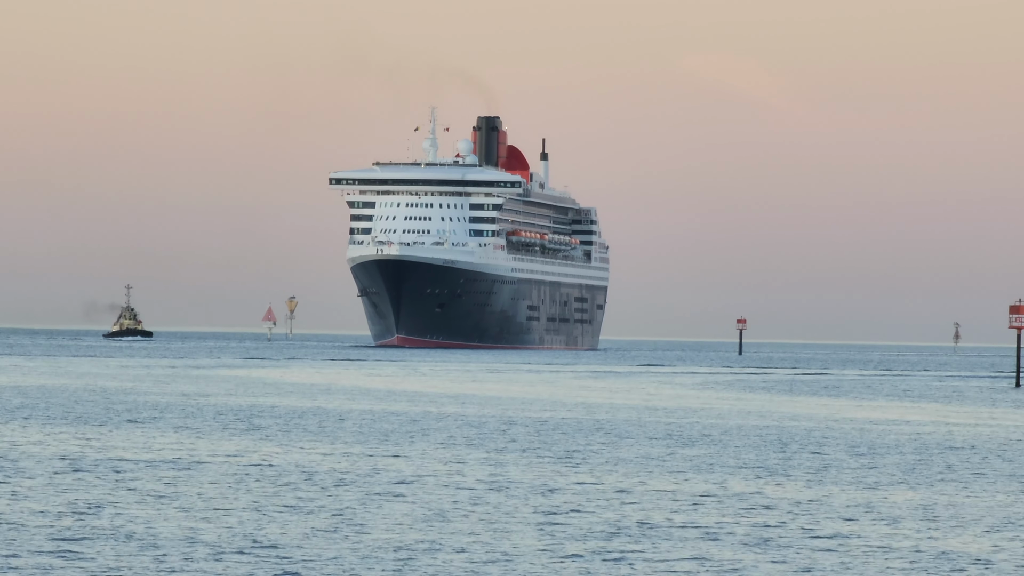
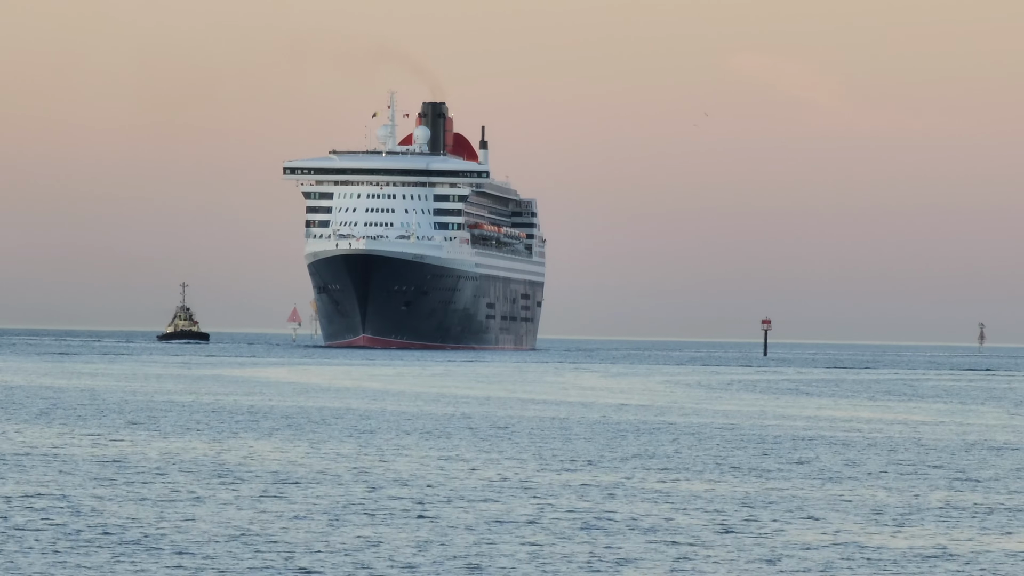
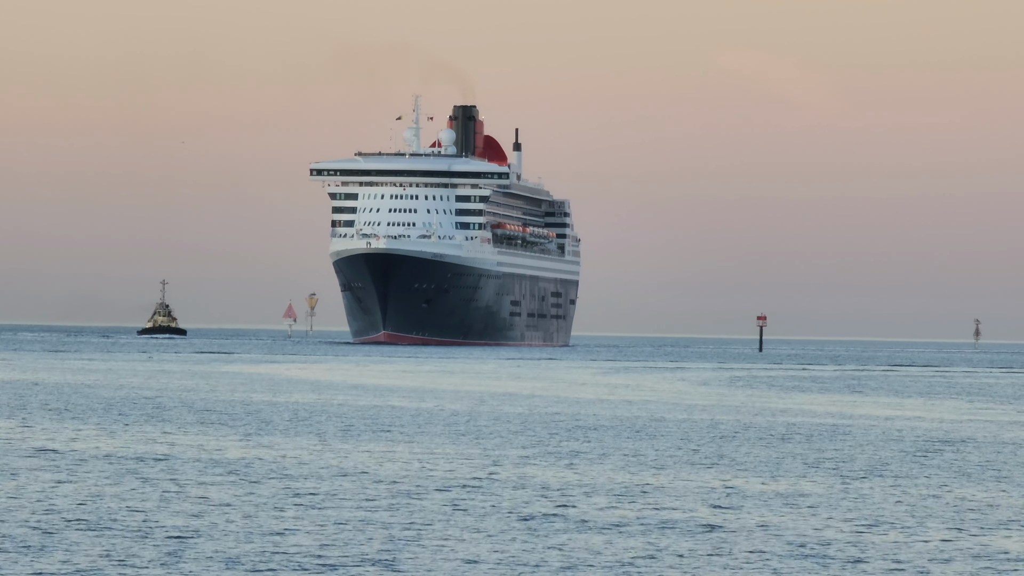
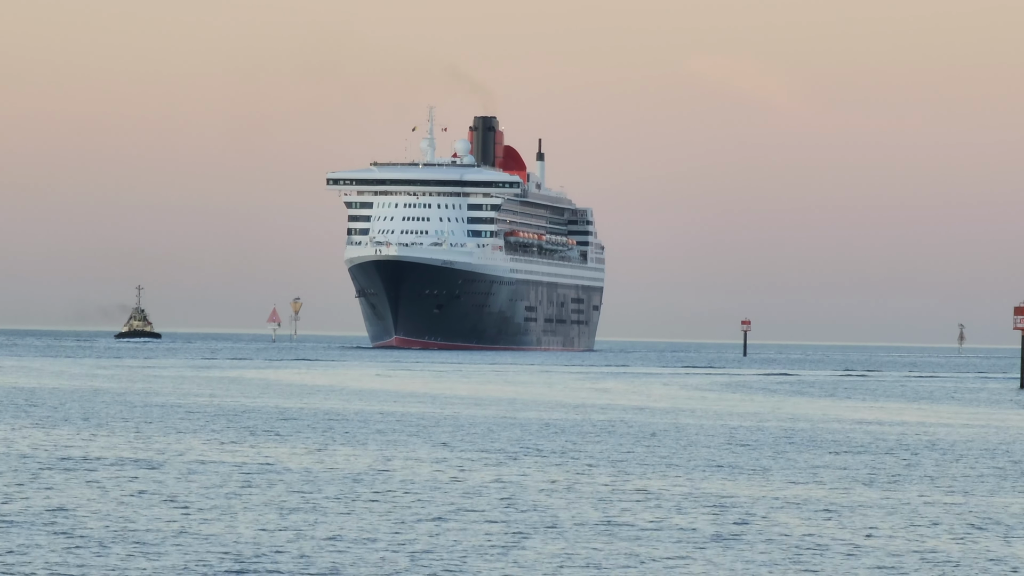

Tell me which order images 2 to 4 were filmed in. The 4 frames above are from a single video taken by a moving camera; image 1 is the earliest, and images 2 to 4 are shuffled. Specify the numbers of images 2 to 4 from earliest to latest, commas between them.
4, 3, 2
